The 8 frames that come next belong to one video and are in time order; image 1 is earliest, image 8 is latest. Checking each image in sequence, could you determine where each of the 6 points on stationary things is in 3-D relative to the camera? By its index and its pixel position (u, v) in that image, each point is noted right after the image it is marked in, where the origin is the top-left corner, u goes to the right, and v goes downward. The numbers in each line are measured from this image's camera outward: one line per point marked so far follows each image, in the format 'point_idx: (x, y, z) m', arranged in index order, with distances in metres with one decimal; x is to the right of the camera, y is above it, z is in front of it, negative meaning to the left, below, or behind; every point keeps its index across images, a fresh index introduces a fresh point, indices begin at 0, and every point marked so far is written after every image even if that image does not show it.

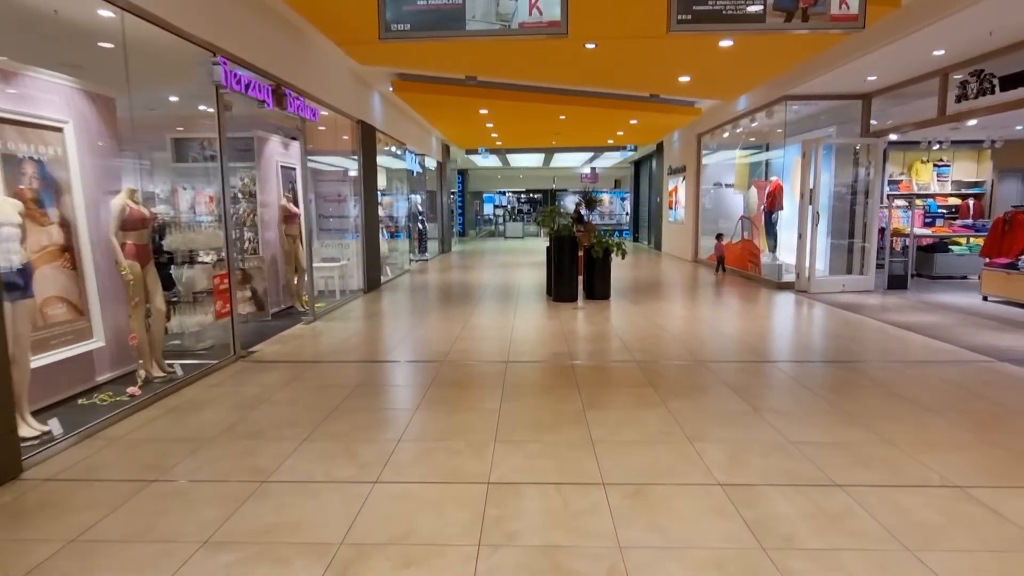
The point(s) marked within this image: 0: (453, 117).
0: (-0.9, +2.5, +10.9) m
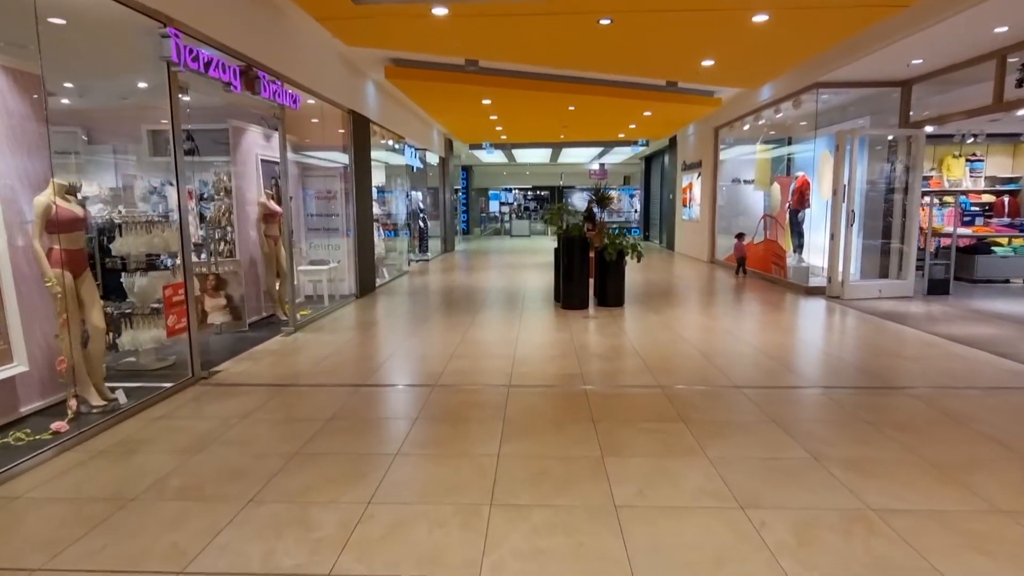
0: (-0.8, +2.5, +10.2) m
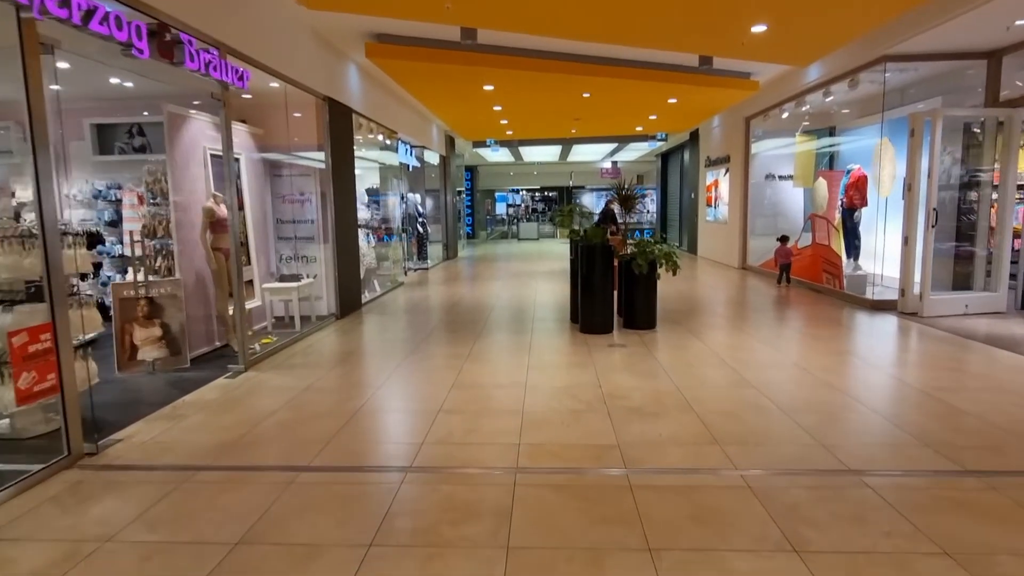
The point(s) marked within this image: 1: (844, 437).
0: (-0.7, +2.3, +8.9) m
1: (+1.5, -0.7, +3.3) m
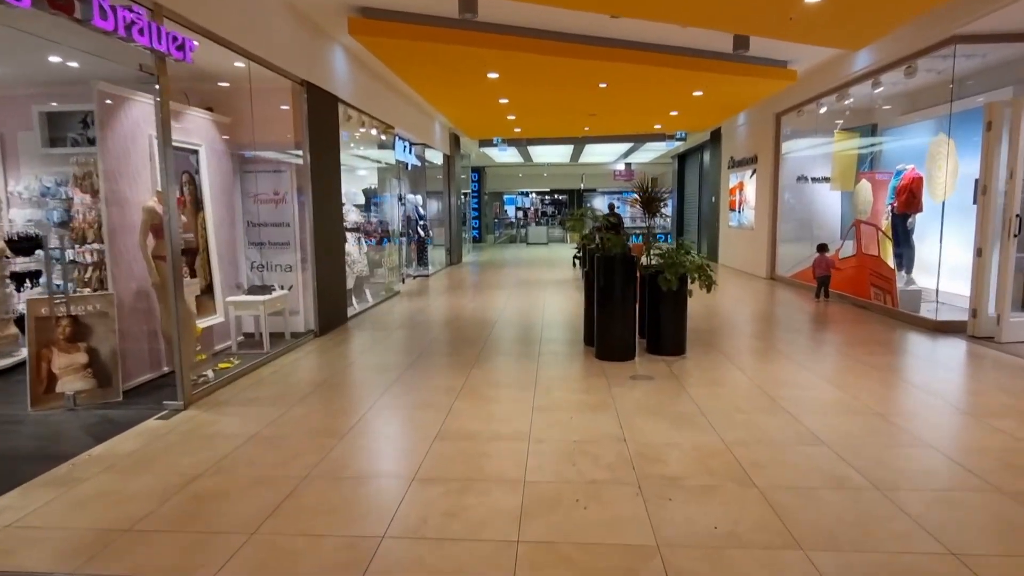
0: (-0.6, +2.2, +7.9) m
1: (+1.5, -0.8, +2.4) m
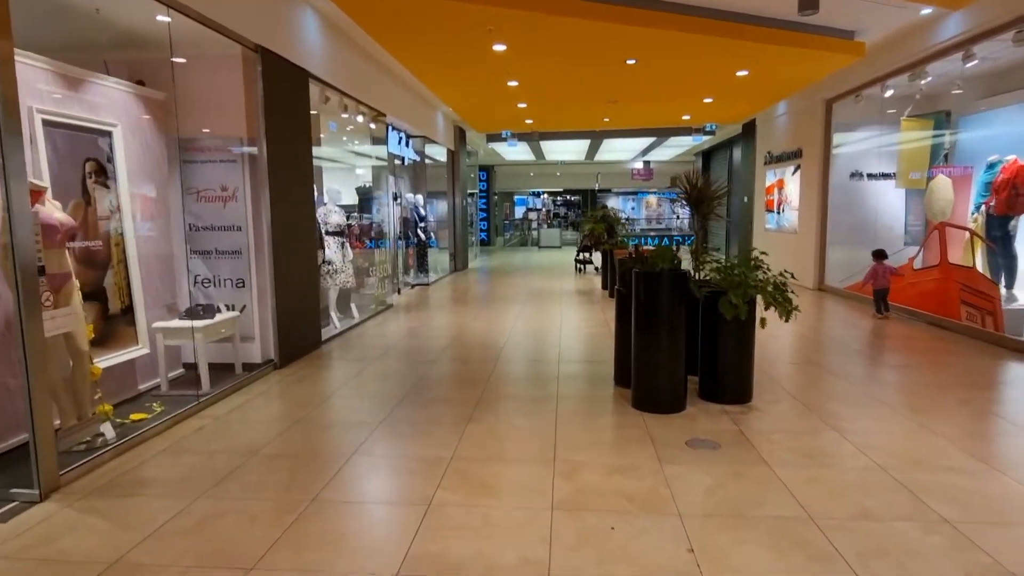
0: (-0.5, +2.0, +6.7) m
1: (+1.5, -0.9, +1.1) m
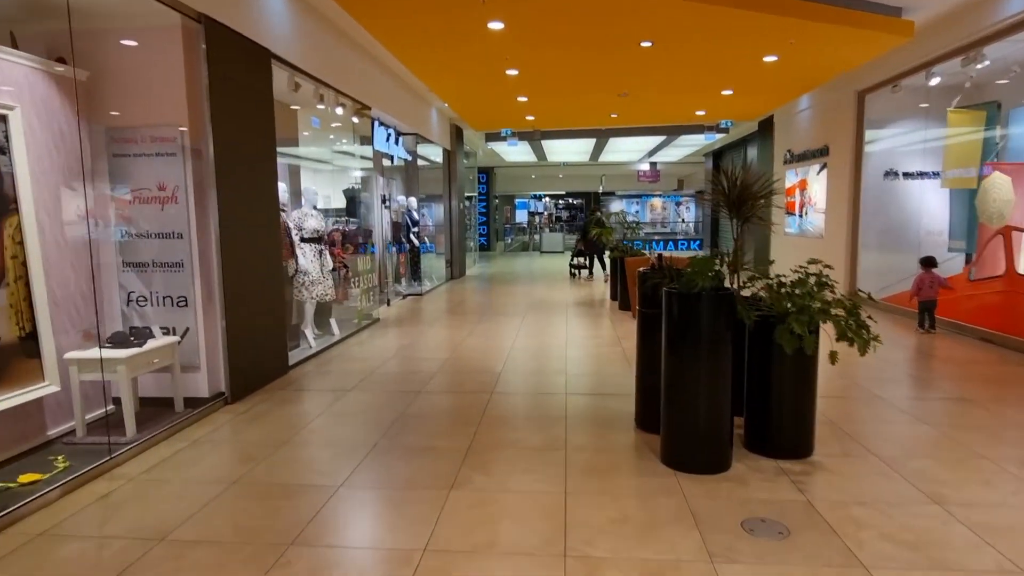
0: (-0.6, +1.9, +5.8) m
1: (+1.4, -1.0, +0.2) m
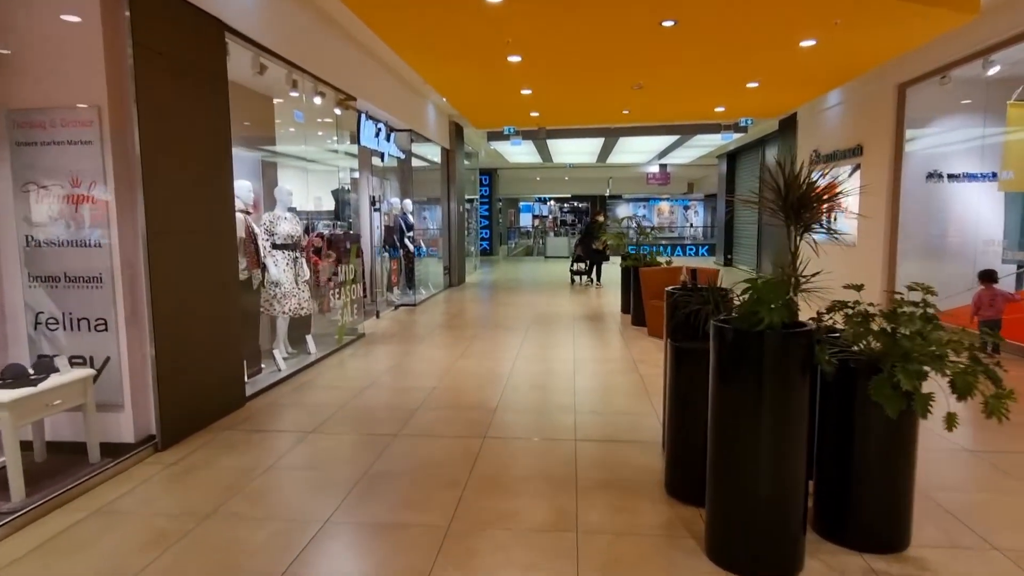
0: (-0.5, +1.8, +5.1) m
1: (+1.4, -1.1, -0.6) m
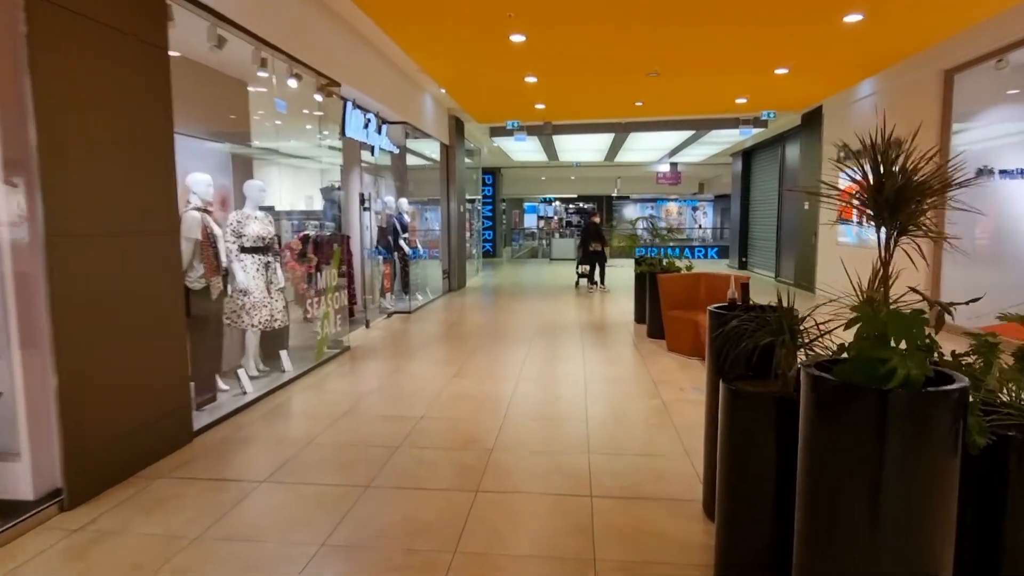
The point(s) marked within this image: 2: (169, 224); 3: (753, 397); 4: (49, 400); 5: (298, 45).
0: (-0.5, +1.7, +4.4) m
1: (+1.4, -1.1, -1.3) m
2: (-1.5, +0.3, +3.4) m
3: (+0.6, -0.3, +2.0) m
4: (-1.6, -0.4, +2.7) m
5: (-1.5, +1.7, +5.2) m
